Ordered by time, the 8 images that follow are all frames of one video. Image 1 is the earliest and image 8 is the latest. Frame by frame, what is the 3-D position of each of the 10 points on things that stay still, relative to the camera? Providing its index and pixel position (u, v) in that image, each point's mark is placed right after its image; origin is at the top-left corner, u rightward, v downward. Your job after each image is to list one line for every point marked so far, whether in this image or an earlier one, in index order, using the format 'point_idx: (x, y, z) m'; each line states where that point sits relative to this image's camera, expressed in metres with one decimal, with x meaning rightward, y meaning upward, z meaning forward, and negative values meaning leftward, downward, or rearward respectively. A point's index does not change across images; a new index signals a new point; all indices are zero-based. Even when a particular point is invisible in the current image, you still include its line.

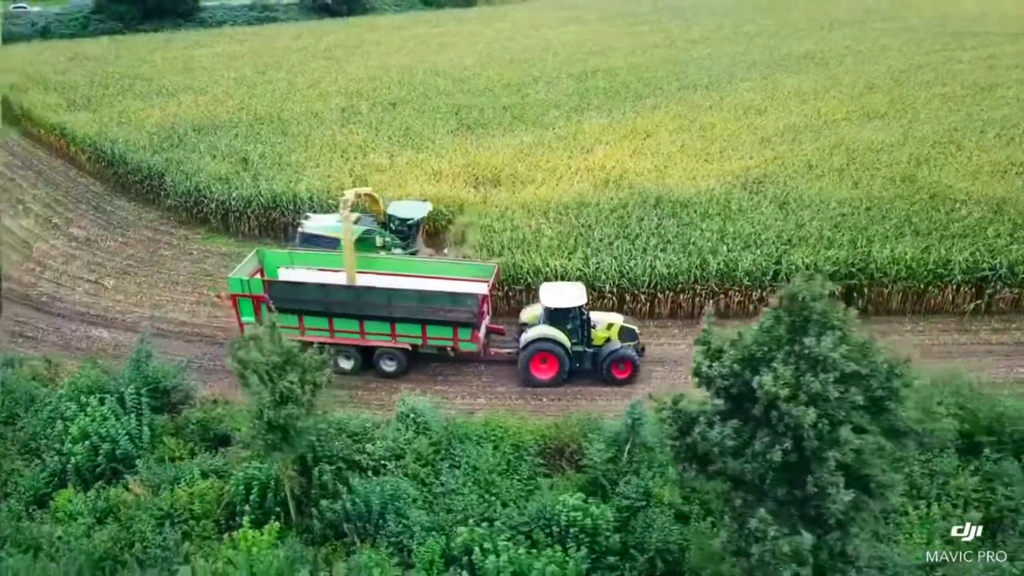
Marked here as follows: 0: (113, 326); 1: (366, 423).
0: (-8.8, -0.9, +16.5) m
1: (-2.3, -2.1, +11.9) m
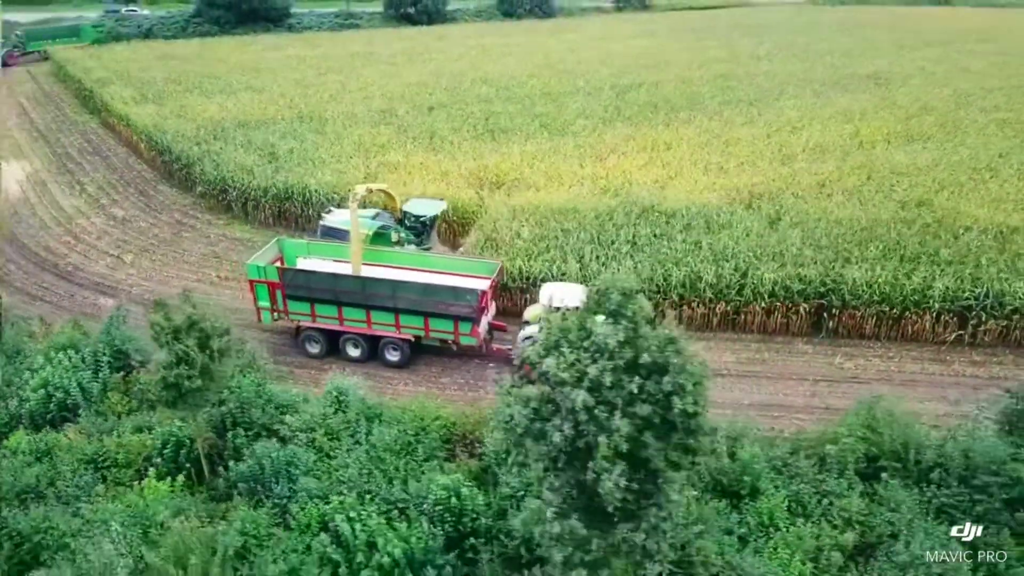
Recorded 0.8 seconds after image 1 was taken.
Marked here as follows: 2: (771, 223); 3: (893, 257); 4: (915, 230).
0: (-9.4, -0.2, +18.0) m
1: (-3.7, -1.8, +12.7) m
2: (+6.4, +1.7, +18.6) m
3: (+8.4, +0.6, +16.3) m
4: (+9.4, +1.4, +17.7) m
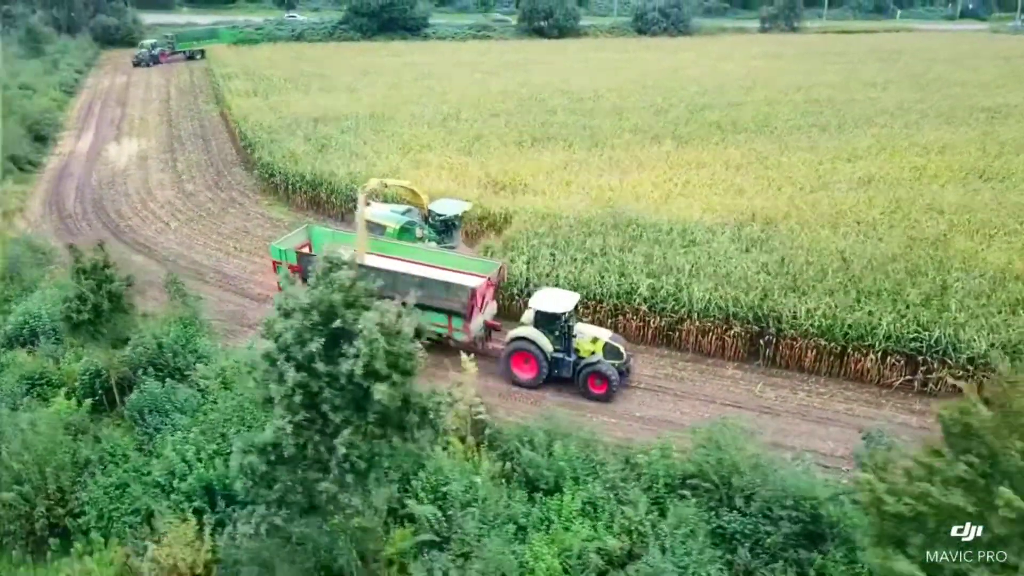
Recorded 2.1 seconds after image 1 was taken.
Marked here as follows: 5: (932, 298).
0: (-10.0, +0.9, +20.7) m
1: (-5.7, -1.1, +14.3) m
2: (+5.7, +1.1, +18.0) m
3: (+7.0, -0.1, +15.4) m
4: (+8.5, +0.5, +16.5) m
5: (+8.6, -0.2, +15.2) m
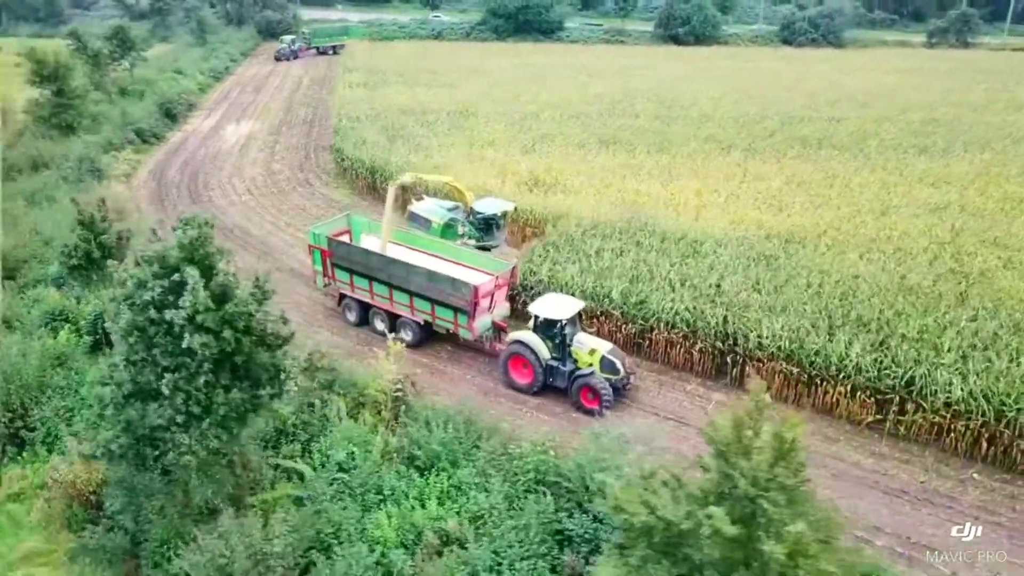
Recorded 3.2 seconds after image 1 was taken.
0: (-9.2, +1.9, +22.9) m
1: (-6.4, -0.4, +15.8) m
2: (+5.7, +0.6, +17.1) m
3: (+6.3, -0.6, +14.3) m
4: (+7.9, -0.2, +15.1) m
5: (+7.7, -0.8, +13.8) m
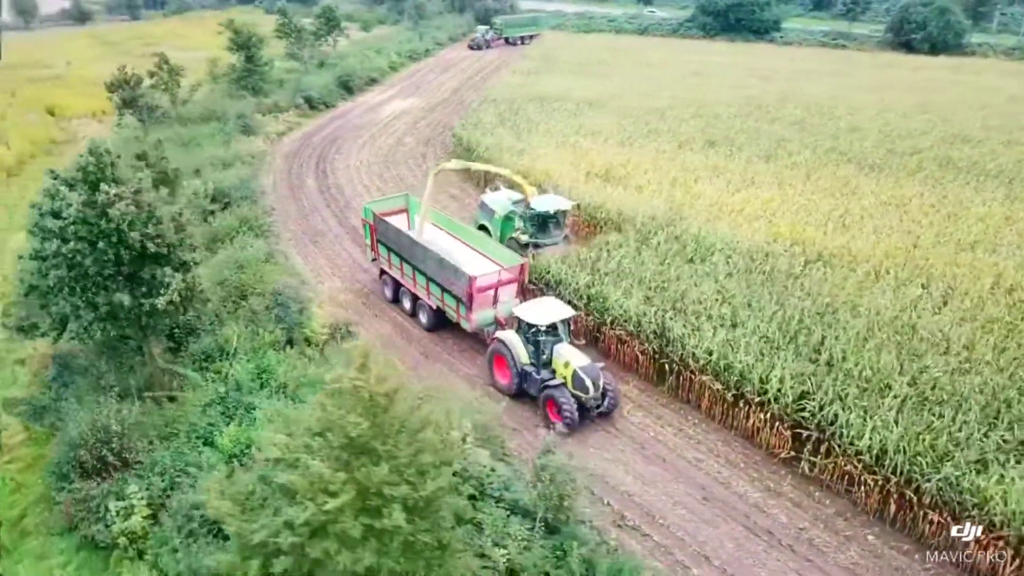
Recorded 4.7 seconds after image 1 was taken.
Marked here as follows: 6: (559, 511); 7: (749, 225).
0: (-6.7, +3.7, +25.8) m
1: (-6.6, +1.1, +18.2) m
2: (+5.4, +0.3, +15.9) m
3: (+4.9, -1.0, +13.0) m
4: (+6.8, -0.8, +13.3) m
5: (+6.1, -1.4, +12.1) m
6: (+0.6, -2.9, +9.7) m
7: (+6.0, +1.6, +18.9) m
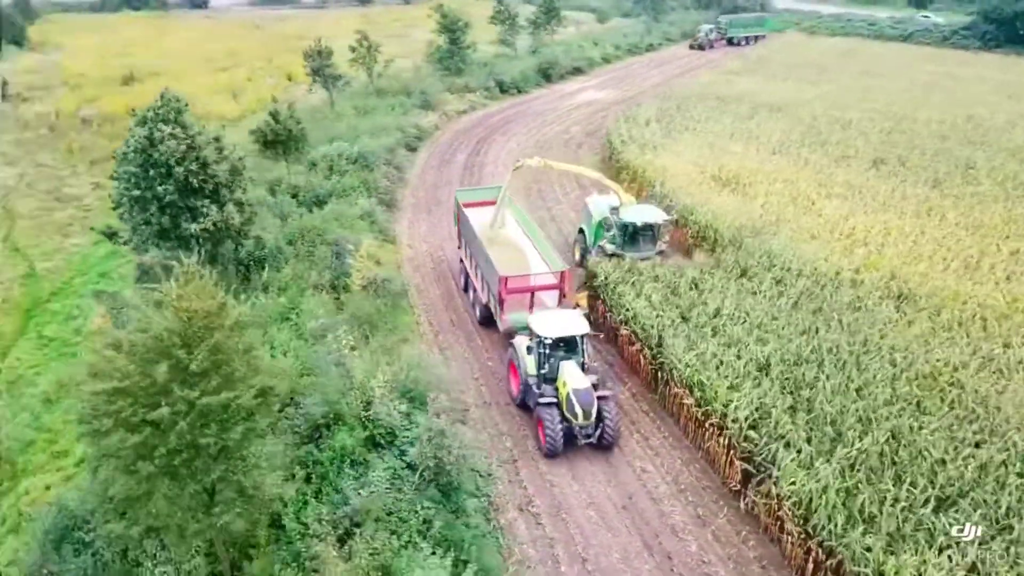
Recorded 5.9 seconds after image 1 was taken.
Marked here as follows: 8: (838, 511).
0: (-1.7, +4.8, +27.5) m
1: (-4.4, +2.4, +20.4) m
2: (+5.9, -0.3, +14.4) m
3: (+4.4, -1.4, +11.8) m
4: (+6.2, -1.5, +11.5) m
5: (+5.1, -2.0, +10.6) m
6: (-1.0, -2.5, +10.1) m
7: (+7.7, +0.9, +17.0) m
8: (+4.1, -2.8, +9.3) m
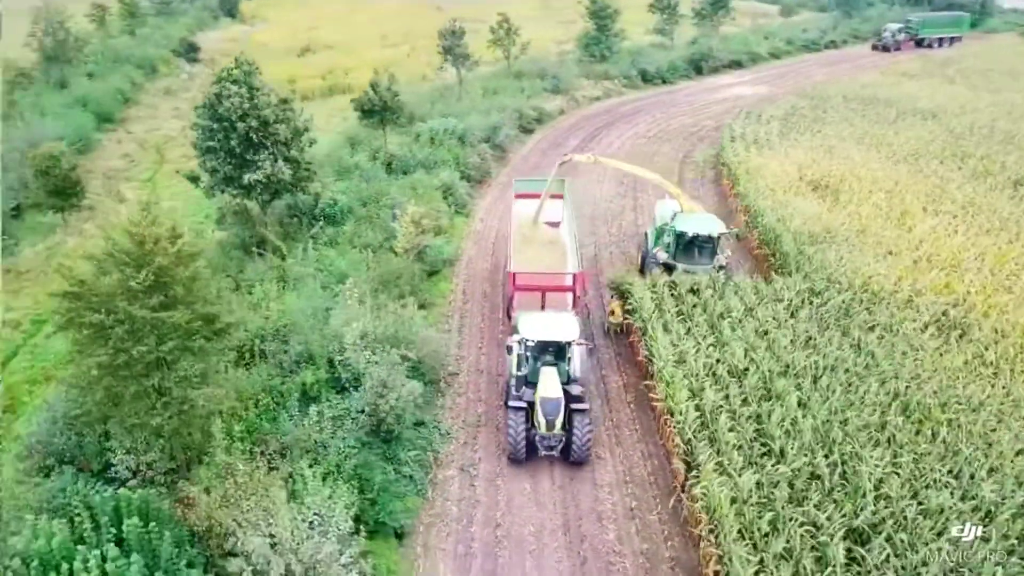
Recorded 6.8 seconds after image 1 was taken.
0: (+2.4, +5.4, +27.7) m
1: (-2.2, +3.4, +21.5) m
2: (+6.0, -0.5, +13.3) m
3: (+3.8, -1.5, +11.2) m
4: (+5.5, -1.8, +10.5) m
5: (+4.1, -2.1, +9.9) m
6: (-2.0, -1.9, +10.8) m
7: (+8.5, +0.4, +15.3) m
8: (+2.7, -2.8, +8.8) m
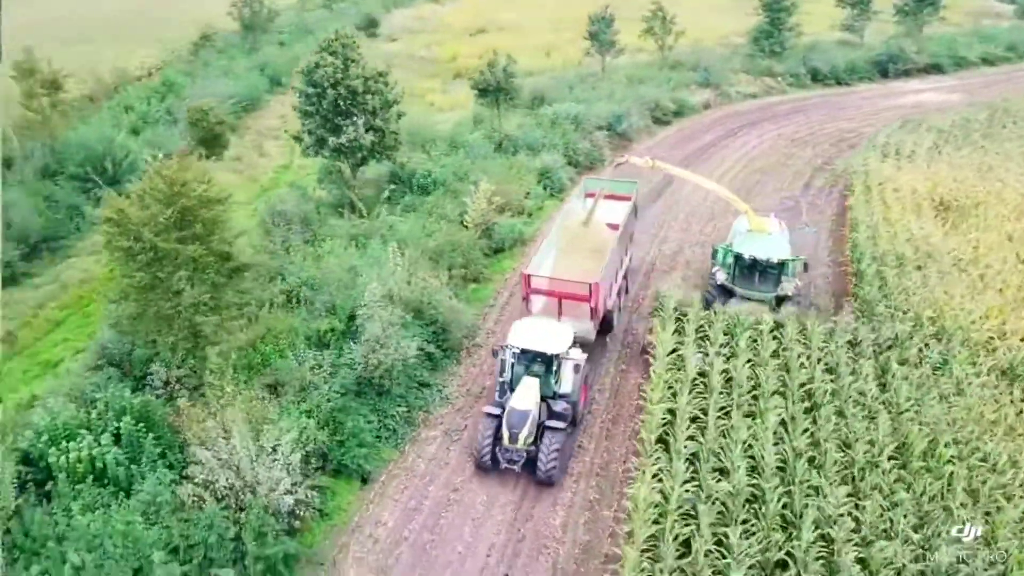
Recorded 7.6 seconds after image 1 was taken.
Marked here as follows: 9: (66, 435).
0: (+7.1, +5.3, +26.7) m
1: (+0.9, +3.9, +21.9) m
2: (+6.2, -1.0, +12.0) m
3: (+3.5, -1.6, +10.6) m
4: (+4.8, -2.2, +9.5) m
5: (+3.4, -2.3, +9.2) m
6: (-2.2, -1.3, +11.6) m
7: (+9.2, -0.4, +13.4) m
8: (+1.7, -2.8, +8.6) m
9: (-5.9, -1.9, +9.9) m
